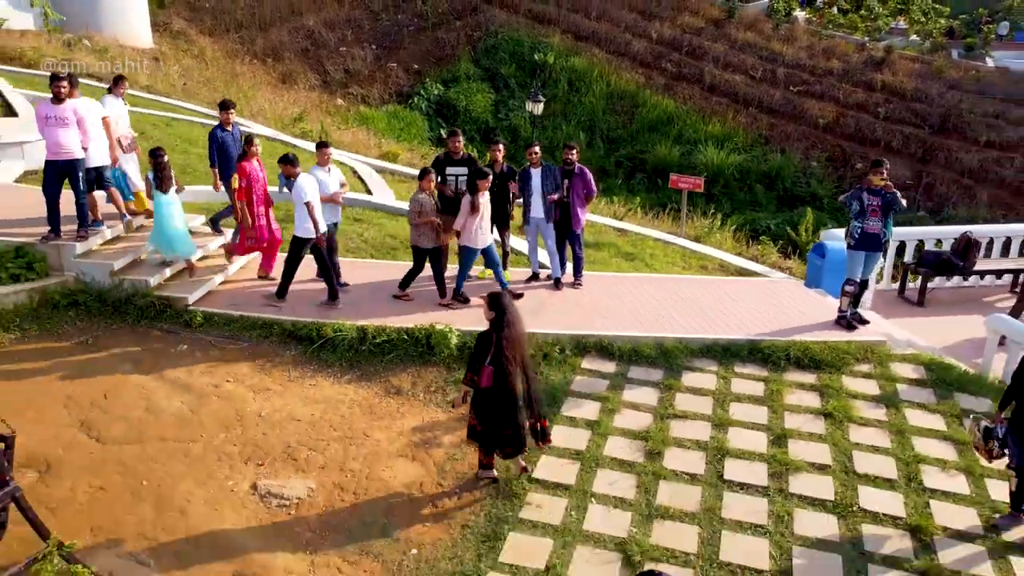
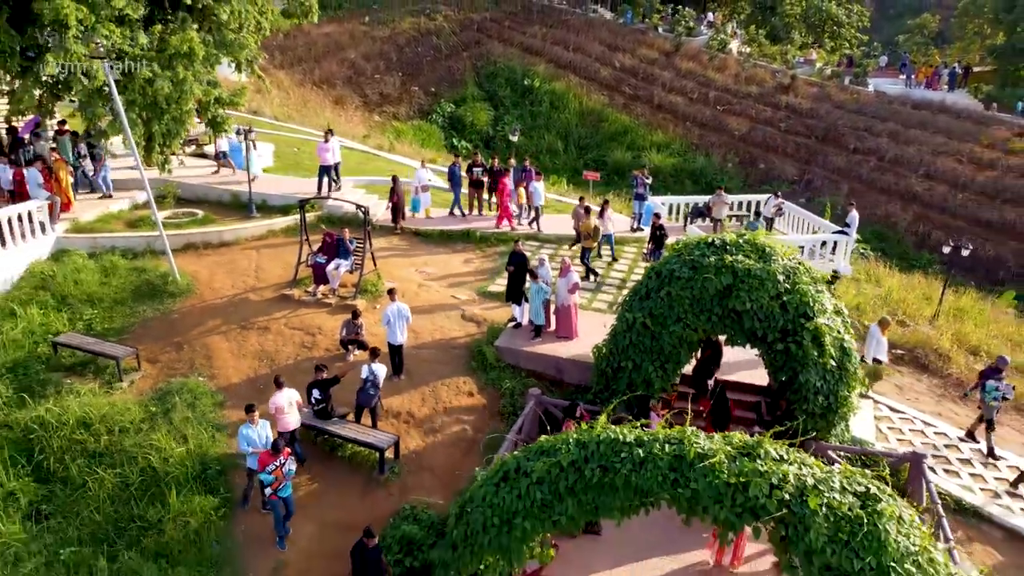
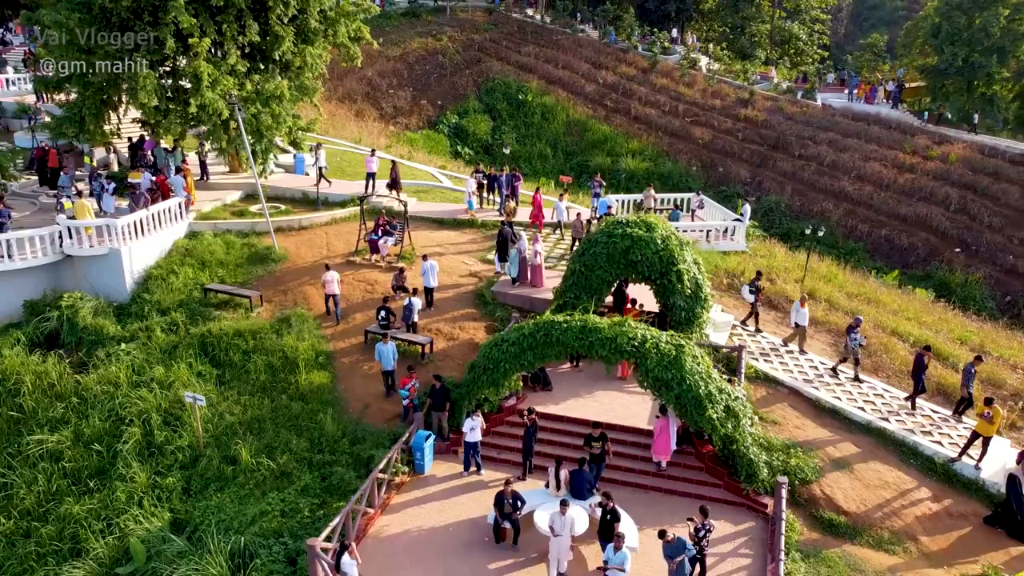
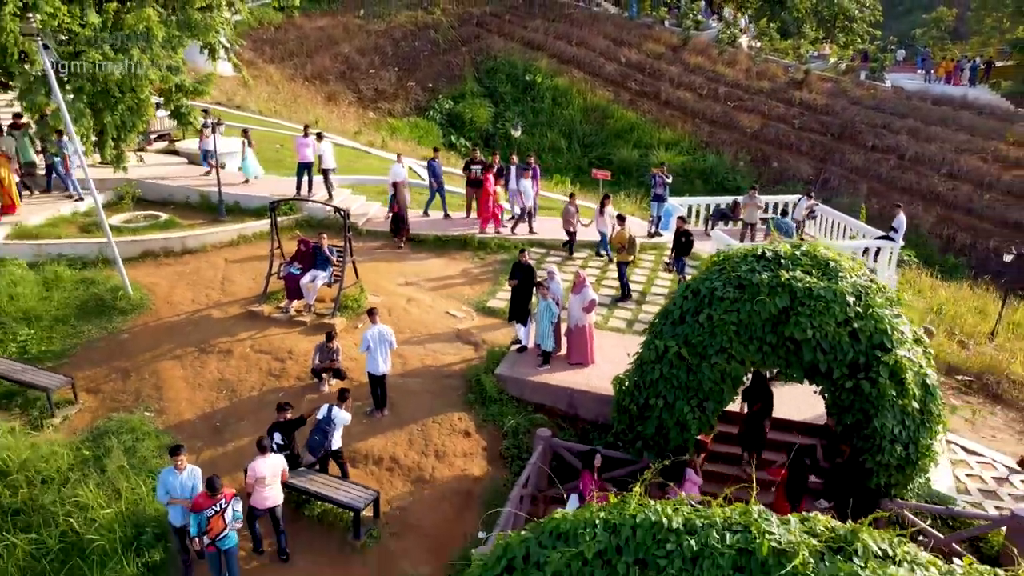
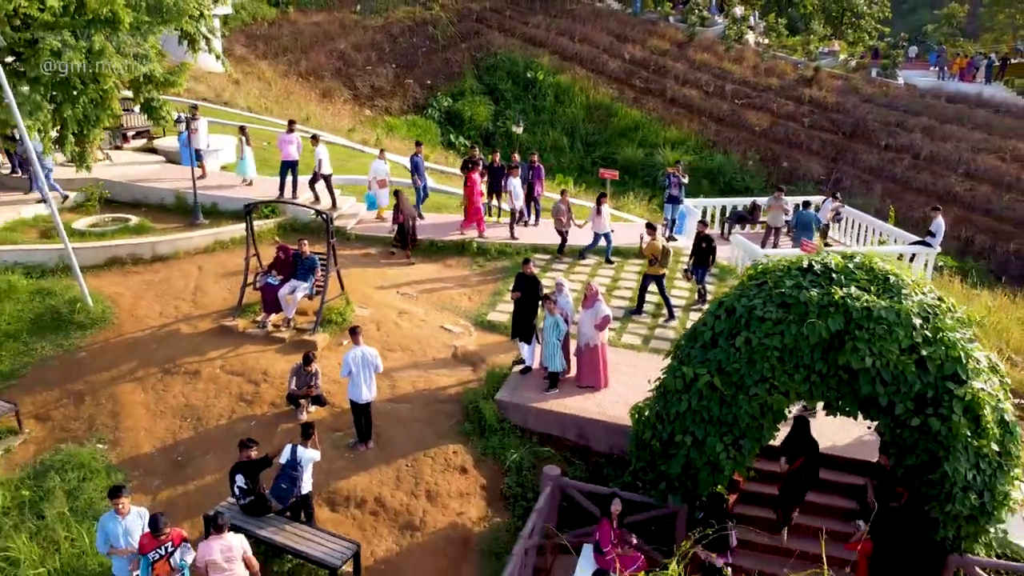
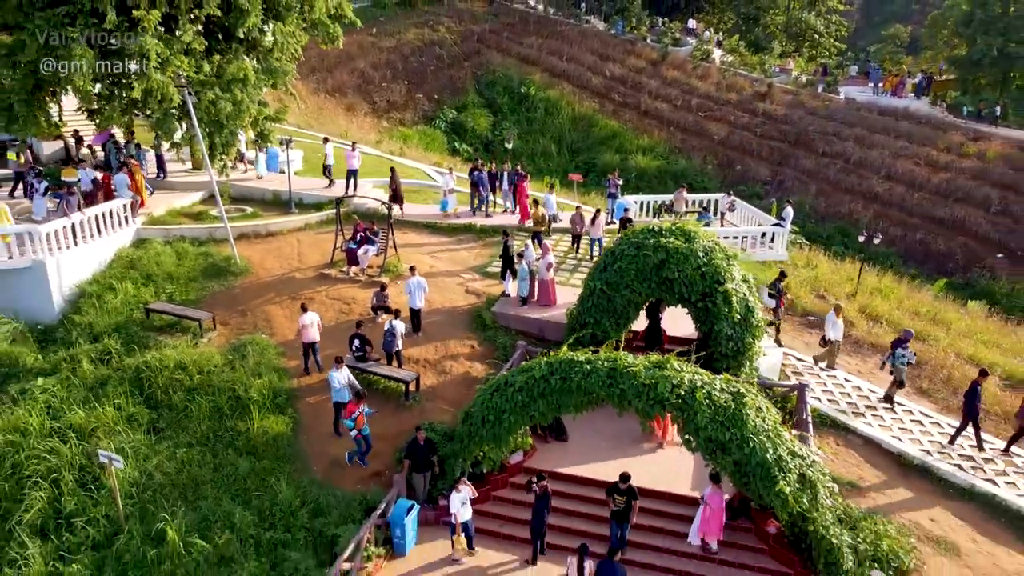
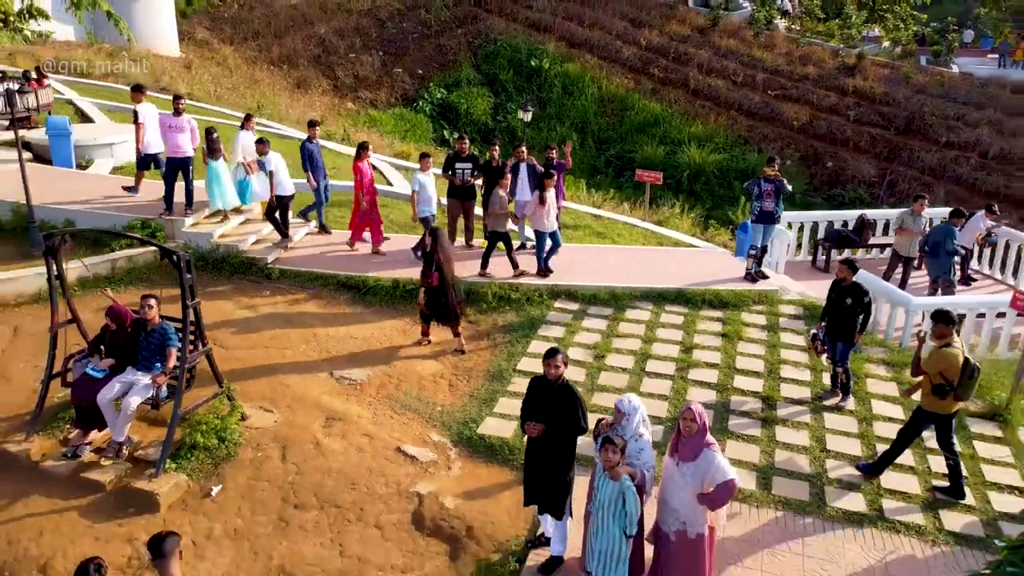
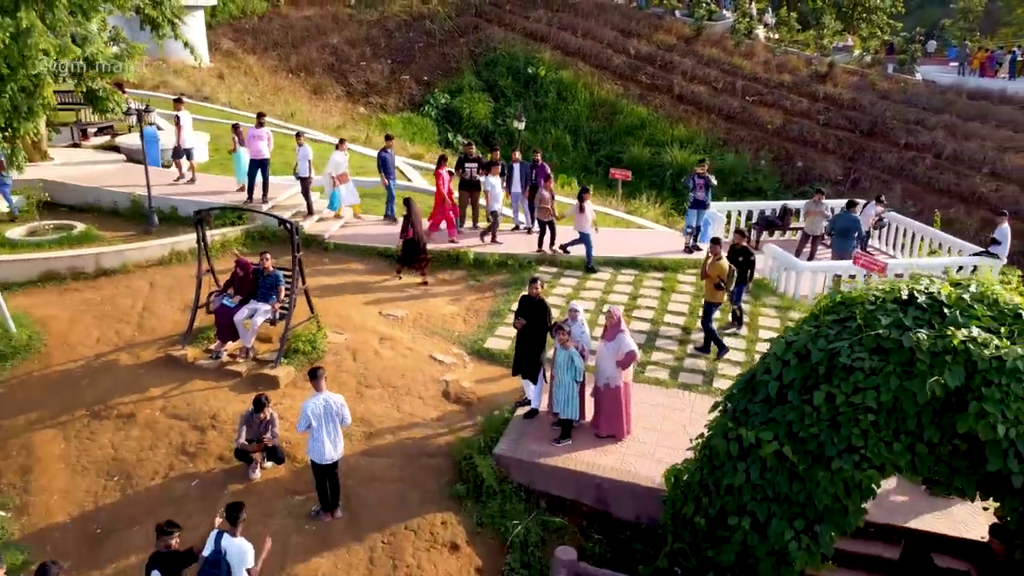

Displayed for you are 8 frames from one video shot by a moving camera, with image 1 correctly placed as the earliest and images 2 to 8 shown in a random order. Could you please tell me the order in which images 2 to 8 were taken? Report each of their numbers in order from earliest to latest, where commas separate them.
7, 8, 5, 4, 2, 6, 3
